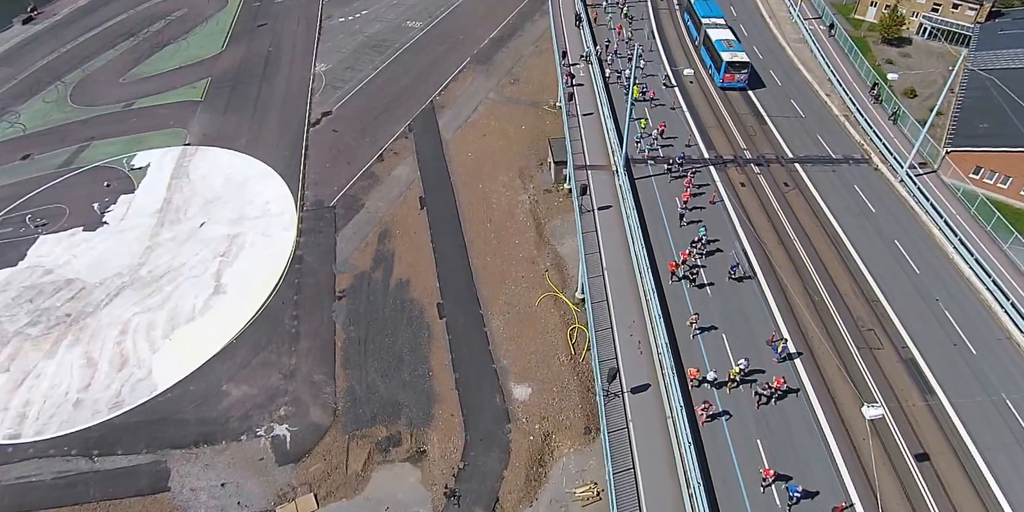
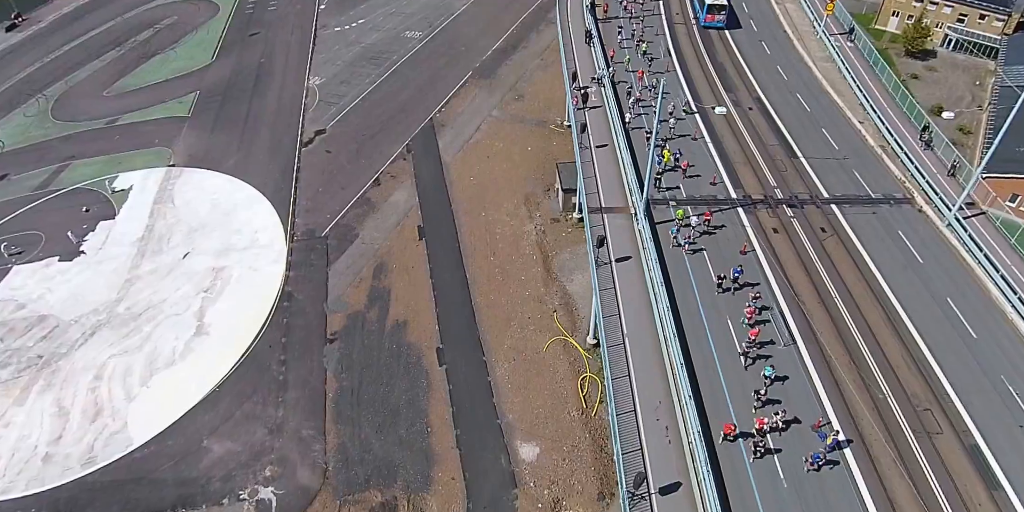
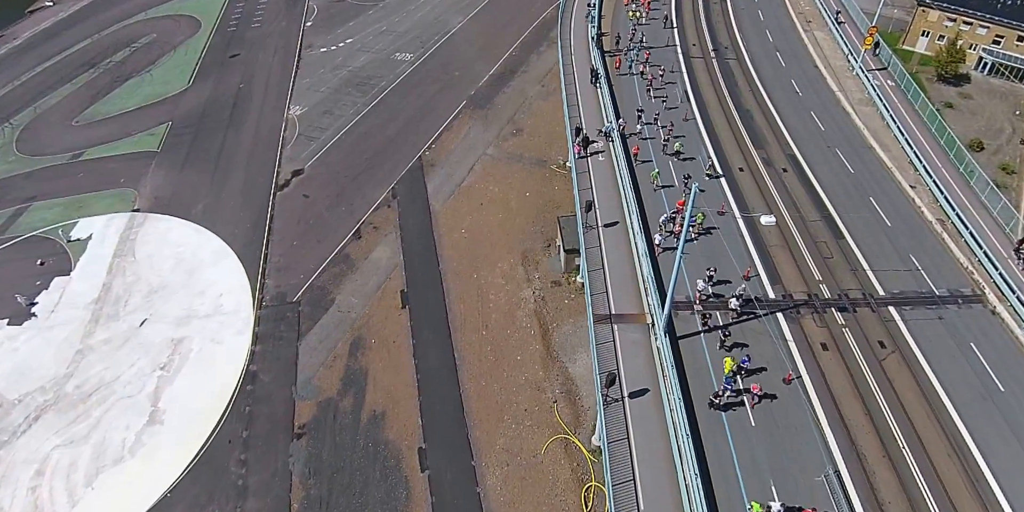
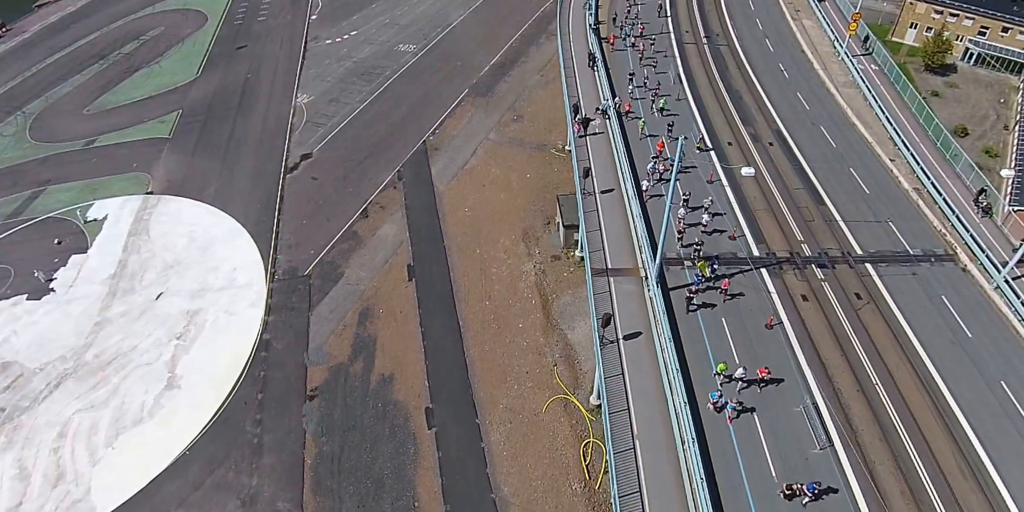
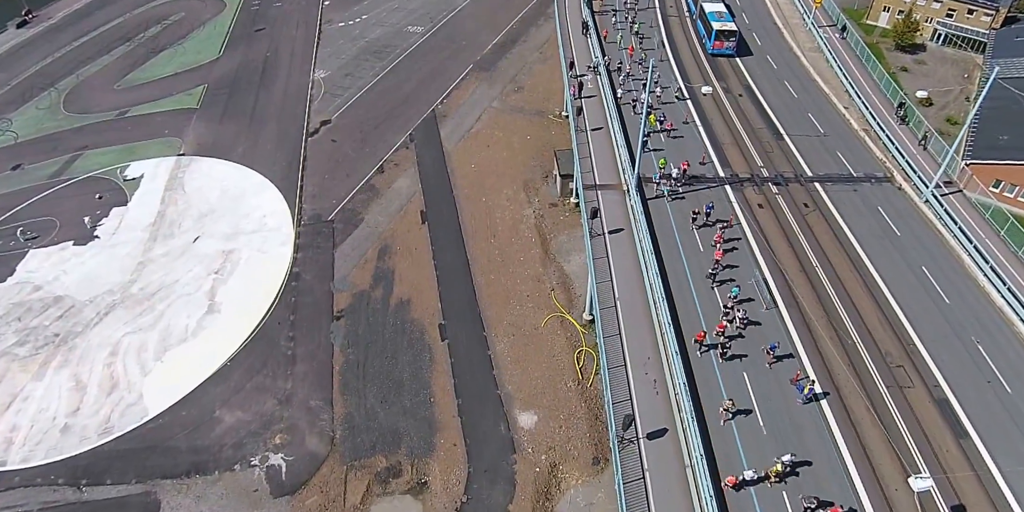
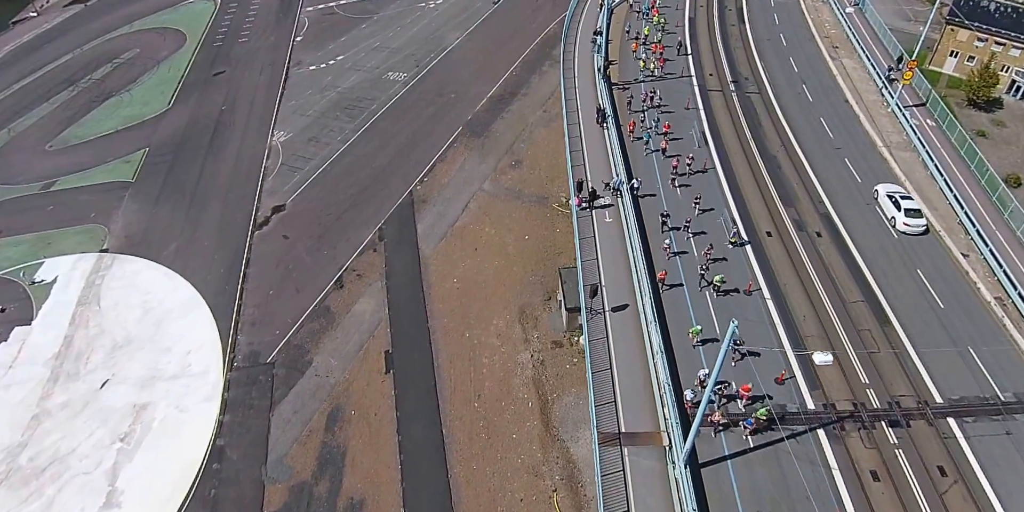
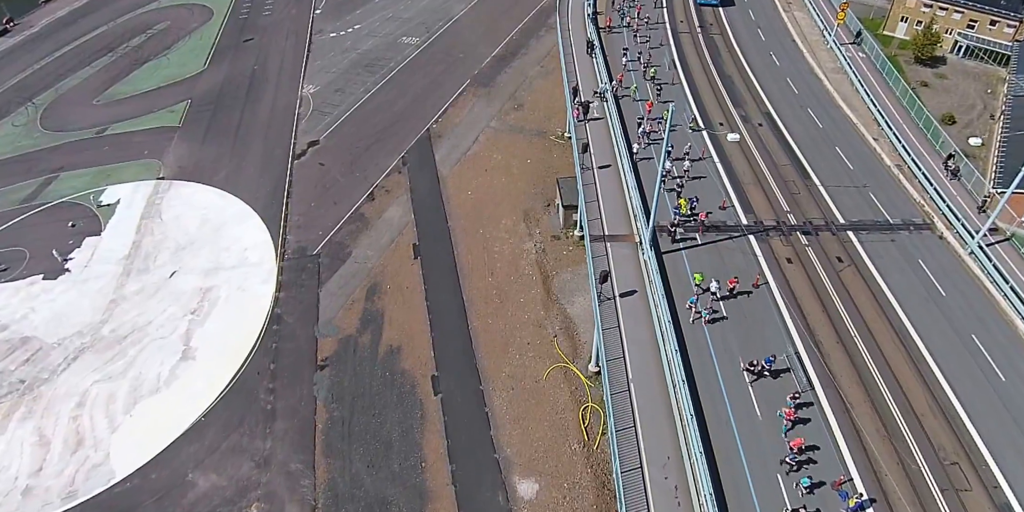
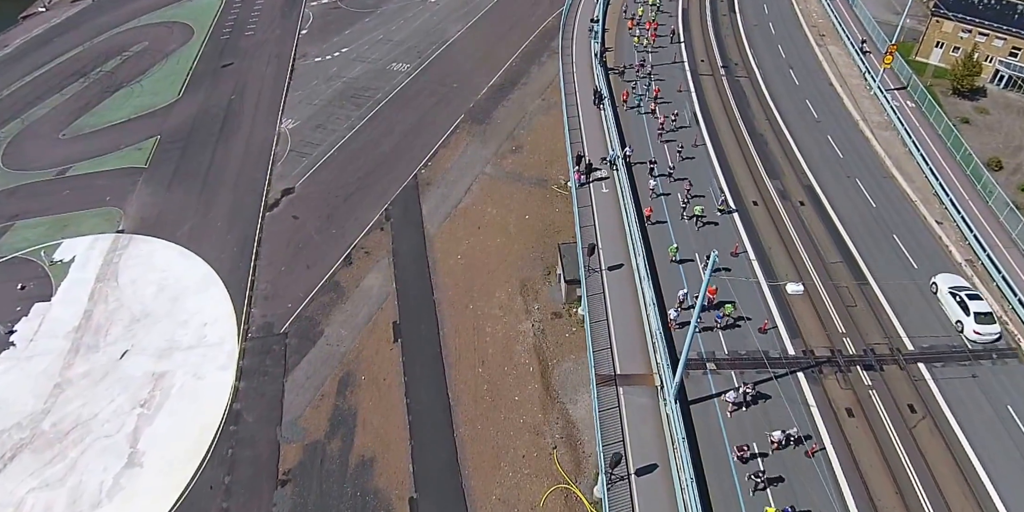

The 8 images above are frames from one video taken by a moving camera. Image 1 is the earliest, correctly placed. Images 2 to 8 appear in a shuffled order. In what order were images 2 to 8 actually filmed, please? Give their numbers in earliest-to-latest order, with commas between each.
5, 2, 7, 4, 3, 8, 6
